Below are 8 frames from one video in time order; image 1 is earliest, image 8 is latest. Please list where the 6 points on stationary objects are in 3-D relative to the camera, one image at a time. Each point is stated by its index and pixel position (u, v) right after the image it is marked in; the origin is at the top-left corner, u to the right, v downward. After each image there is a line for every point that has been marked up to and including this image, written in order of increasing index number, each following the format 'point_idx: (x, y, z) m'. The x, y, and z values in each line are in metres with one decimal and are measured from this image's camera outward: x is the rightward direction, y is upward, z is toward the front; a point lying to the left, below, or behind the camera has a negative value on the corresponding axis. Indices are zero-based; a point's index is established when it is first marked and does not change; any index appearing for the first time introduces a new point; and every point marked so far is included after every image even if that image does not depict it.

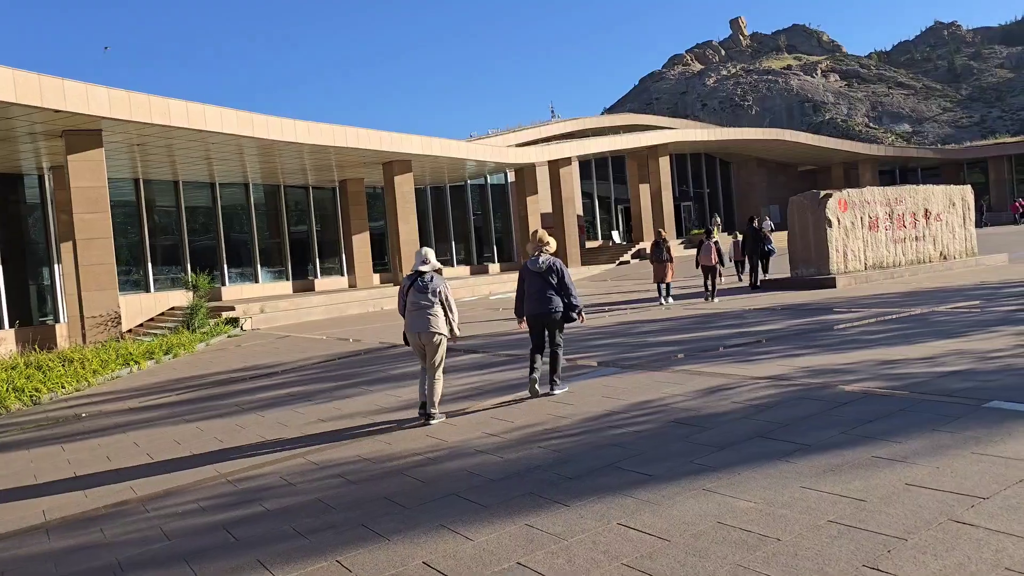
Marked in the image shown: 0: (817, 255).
0: (+6.0, +0.7, +17.4) m
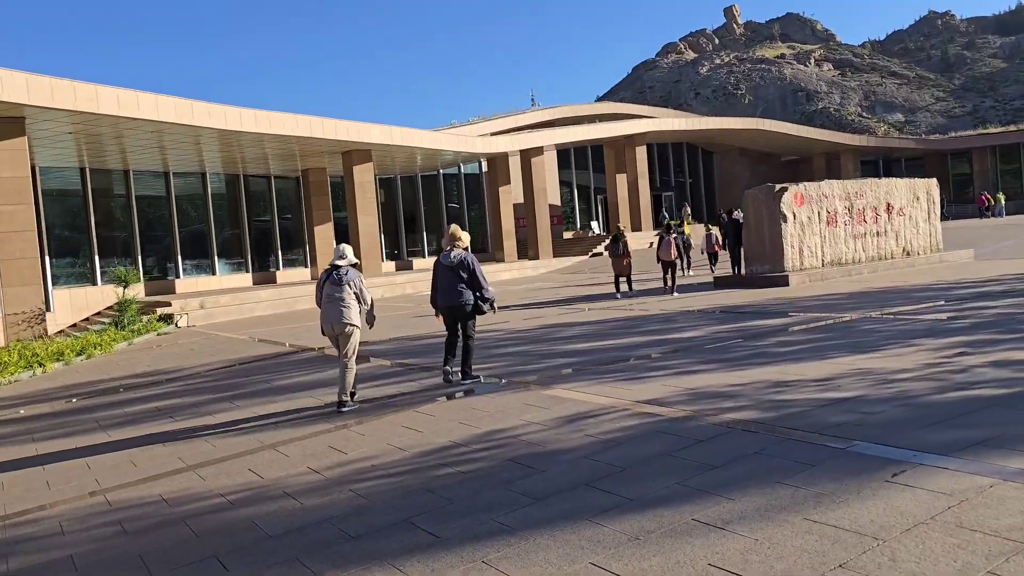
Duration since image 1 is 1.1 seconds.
0: (+4.9, +0.7, +16.7) m
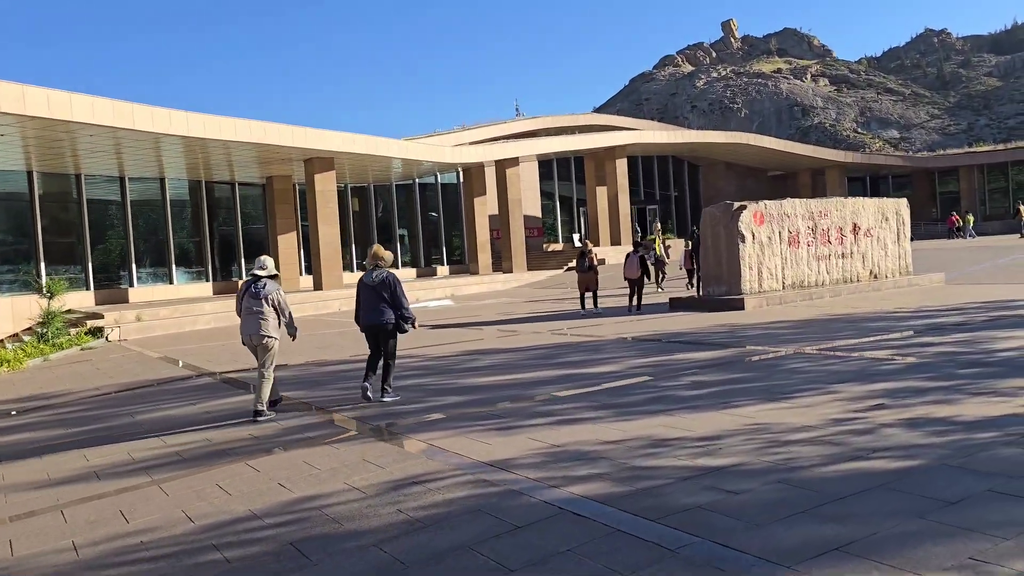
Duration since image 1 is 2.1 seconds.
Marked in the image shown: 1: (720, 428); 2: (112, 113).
0: (+3.9, +0.3, +15.9) m
1: (+1.3, -0.9, +5.4) m
2: (-8.5, +3.7, +18.6) m
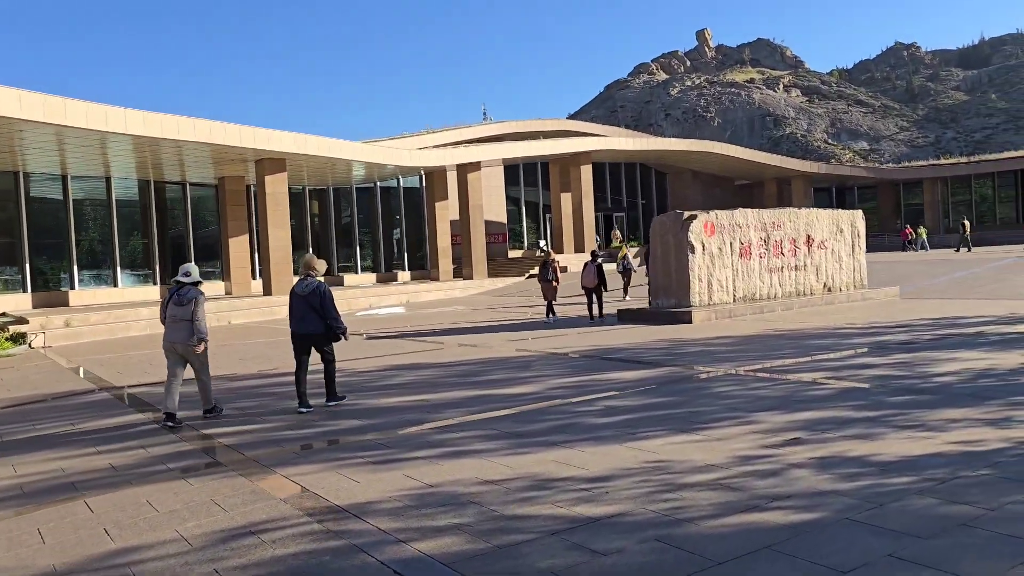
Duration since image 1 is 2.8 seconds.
0: (+2.9, +0.1, +15.5) m
1: (+0.6, -1.0, +4.8) m
2: (-9.5, +3.6, +17.8) m
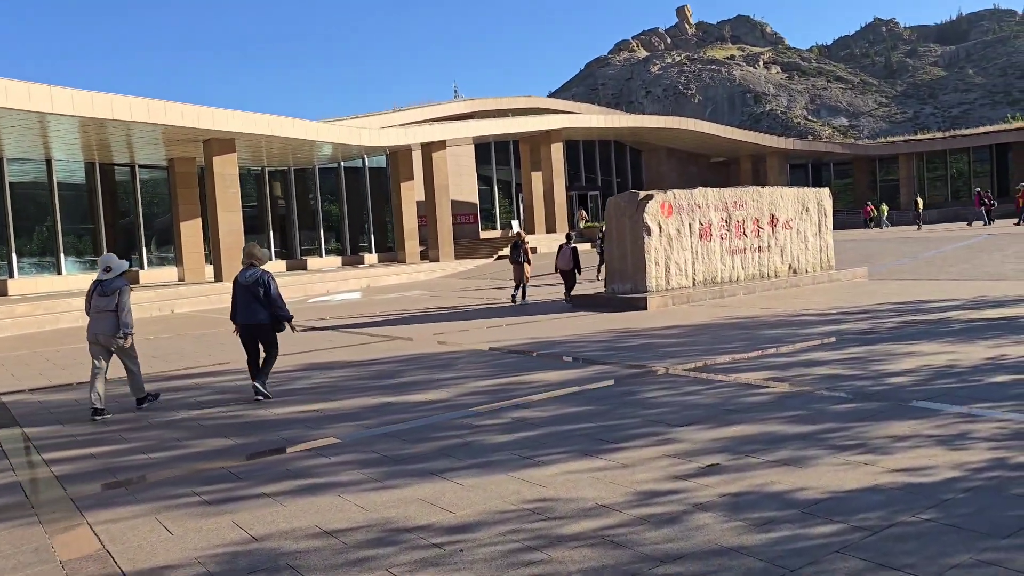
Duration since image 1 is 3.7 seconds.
0: (+2.0, +0.4, +14.6) m
1: (-0.1, -1.0, +4.0) m
2: (-10.5, +3.8, +16.6) m
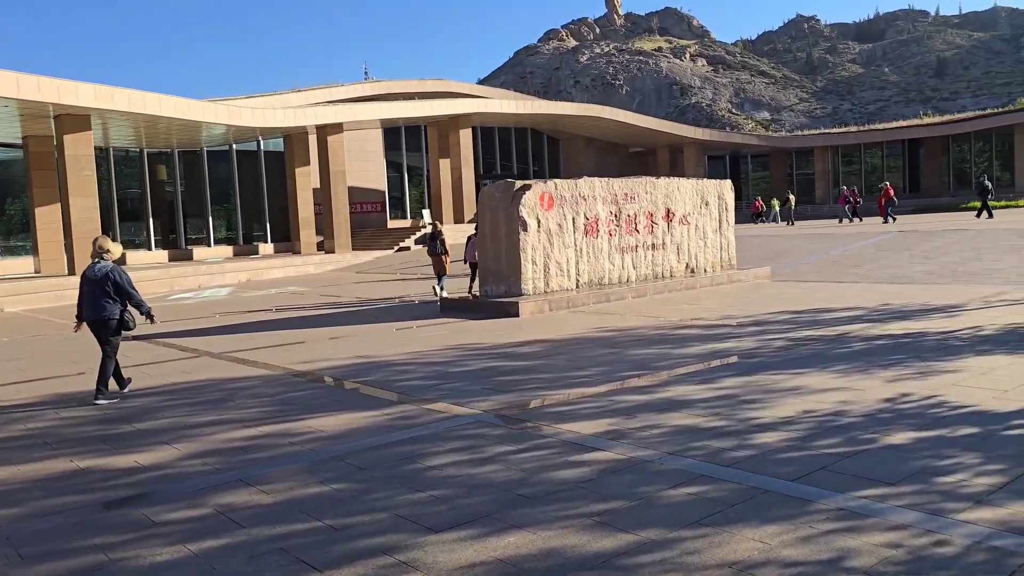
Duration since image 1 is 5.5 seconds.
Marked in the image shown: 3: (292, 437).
0: (-0.1, +0.3, +12.9) m
1: (-1.3, -1.2, +2.1) m
2: (-12.7, +3.8, +13.9) m
3: (-1.4, -0.9, +5.5) m
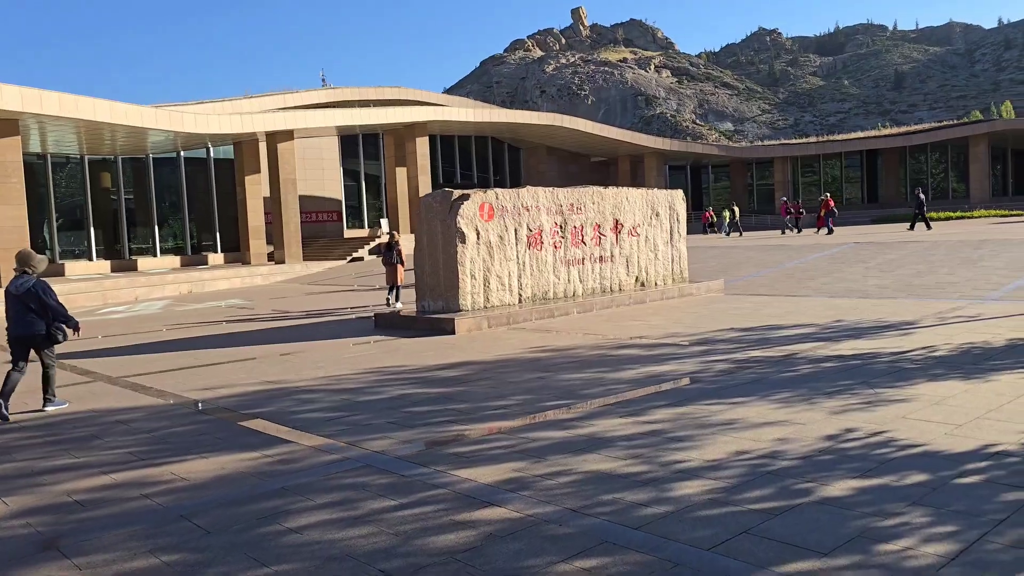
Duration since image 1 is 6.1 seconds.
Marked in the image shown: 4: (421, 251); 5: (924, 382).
0: (-0.9, +0.1, +12.2) m
1: (-1.8, -1.3, +1.4) m
2: (-13.6, +3.6, +12.7) m
3: (-1.9, -1.1, +4.7) m
4: (-1.3, +0.6, +12.6) m
5: (+3.2, -0.7, +6.8) m
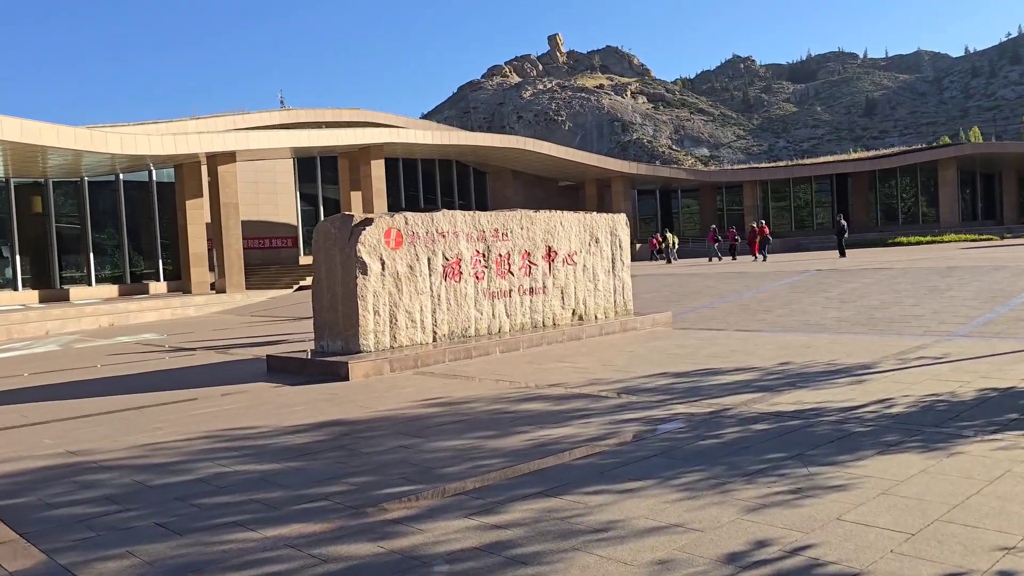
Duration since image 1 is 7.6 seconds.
0: (-2.0, -0.3, +10.7) m
1: (-2.6, -1.4, -0.2) m
2: (-14.7, +3.1, +11.0) m
3: (-2.9, -1.3, +3.1) m
4: (-2.4, +0.1, +11.1) m
5: (+2.2, -1.0, +5.3) m
